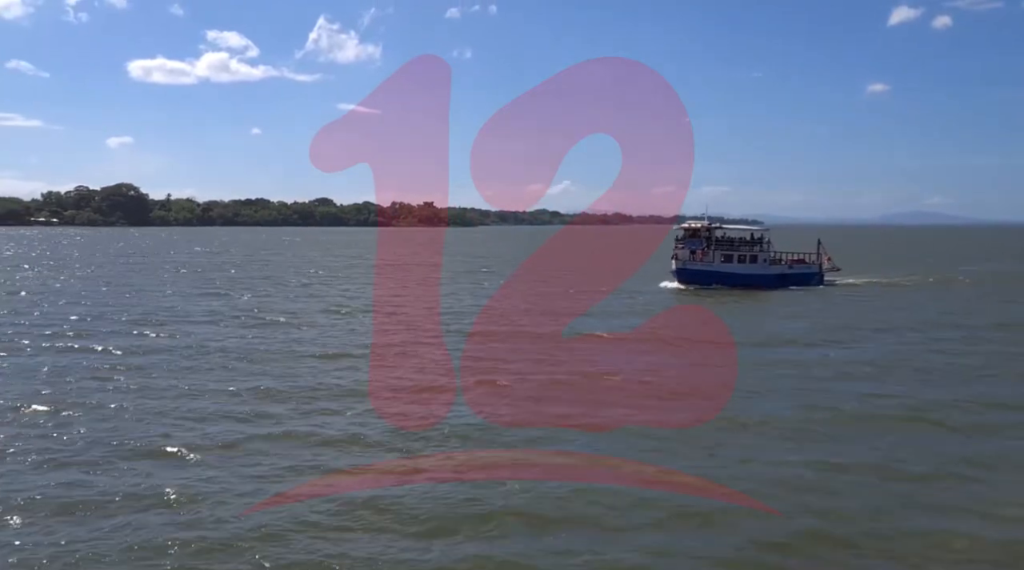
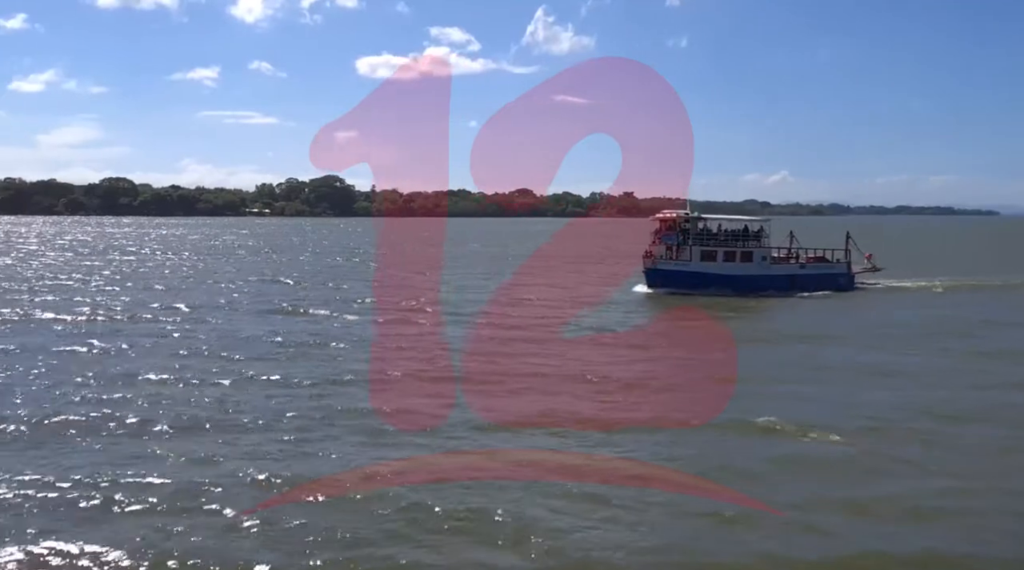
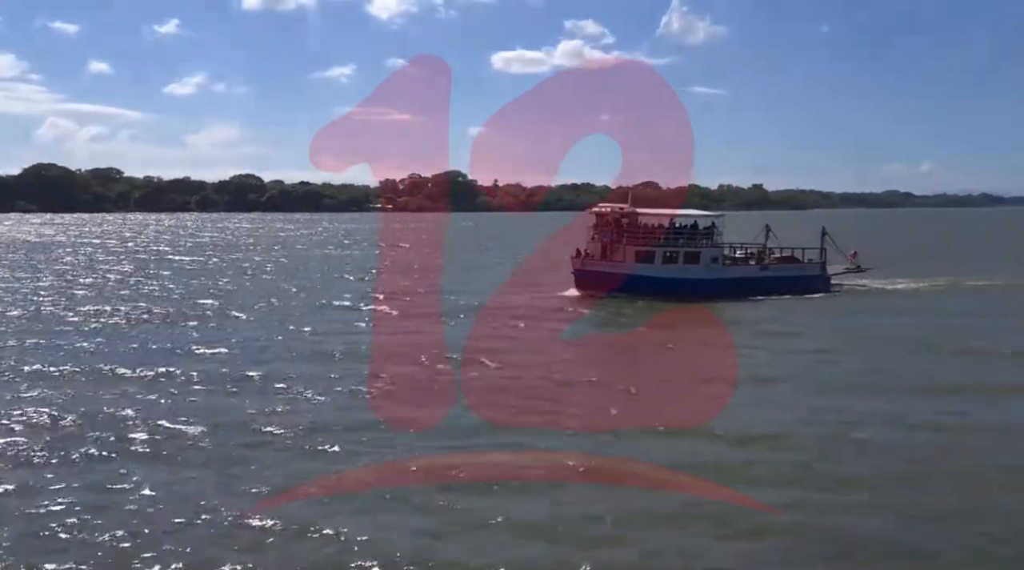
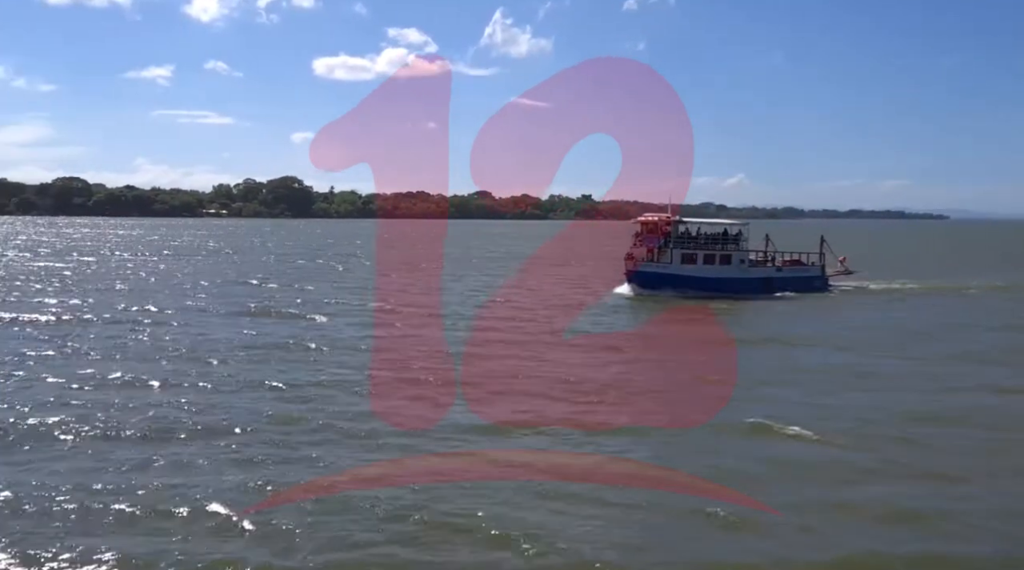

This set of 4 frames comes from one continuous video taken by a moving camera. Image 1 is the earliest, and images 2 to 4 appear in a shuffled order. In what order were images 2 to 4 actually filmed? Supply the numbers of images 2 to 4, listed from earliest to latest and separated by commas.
4, 2, 3
